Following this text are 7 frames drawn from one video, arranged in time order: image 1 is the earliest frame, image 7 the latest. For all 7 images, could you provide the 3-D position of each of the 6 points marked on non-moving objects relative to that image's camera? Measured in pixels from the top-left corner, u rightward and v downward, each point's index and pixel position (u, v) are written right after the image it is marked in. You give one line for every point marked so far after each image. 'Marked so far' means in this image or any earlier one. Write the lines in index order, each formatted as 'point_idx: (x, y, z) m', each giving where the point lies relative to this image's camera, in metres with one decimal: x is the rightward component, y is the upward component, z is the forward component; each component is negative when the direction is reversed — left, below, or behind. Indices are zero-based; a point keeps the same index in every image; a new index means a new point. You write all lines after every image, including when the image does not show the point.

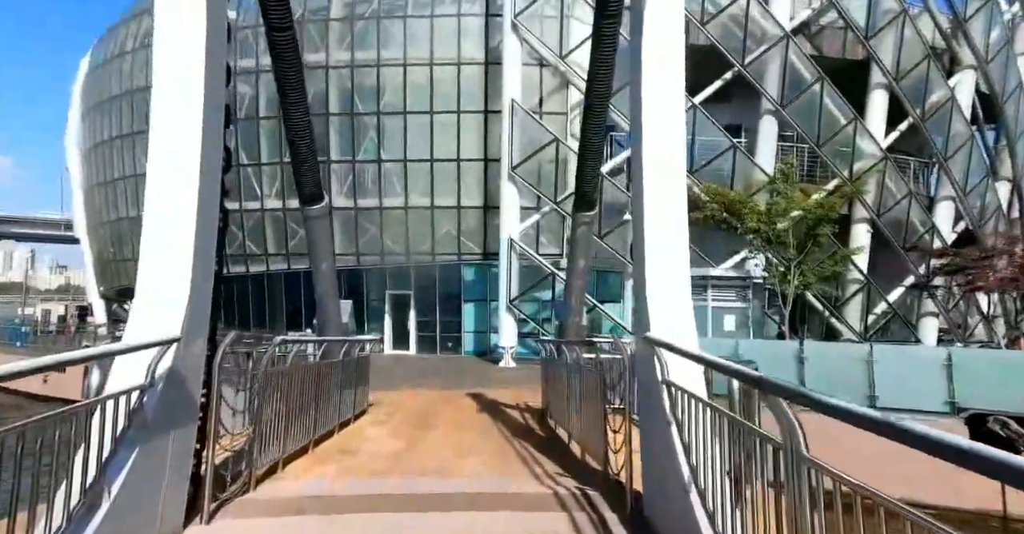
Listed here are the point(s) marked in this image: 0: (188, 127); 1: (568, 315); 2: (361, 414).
0: (-2.2, +0.9, +4.7) m
1: (+0.8, -0.8, +10.2) m
2: (-2.6, -2.6, +12.1) m
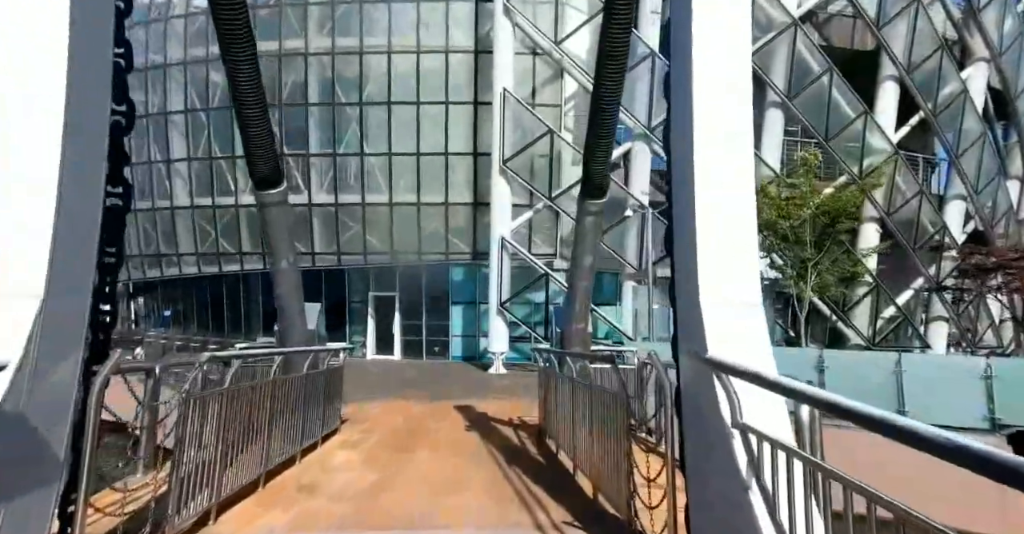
0: (-2.2, +1.0, +3.3) m
1: (+0.7, -0.8, +8.9) m
2: (-2.7, -2.6, +10.7) m
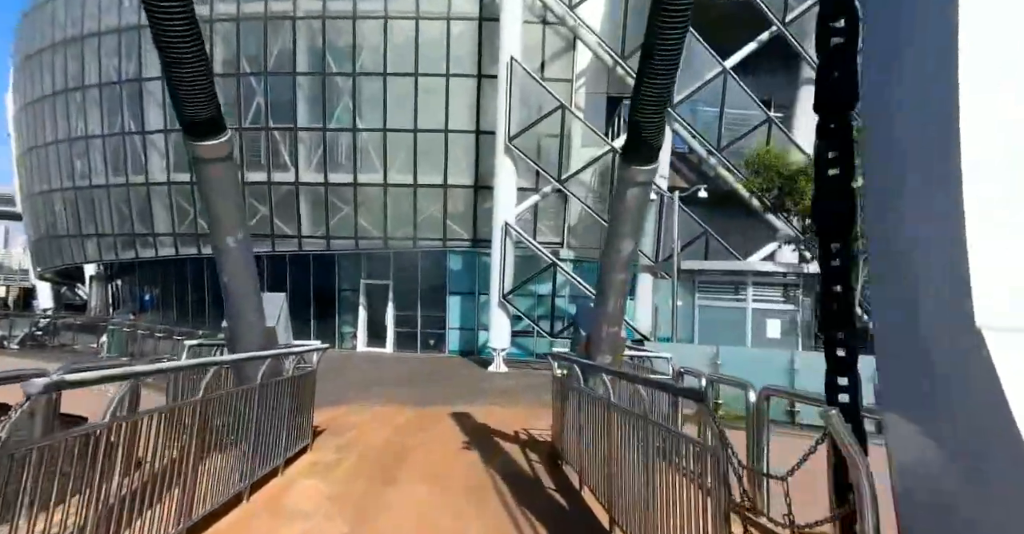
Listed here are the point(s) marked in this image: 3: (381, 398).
0: (-2.0, +1.1, +1.4) m
1: (+0.8, -0.7, +7.0) m
2: (-2.6, -2.3, +8.9) m
3: (-2.7, -2.7, +14.5) m
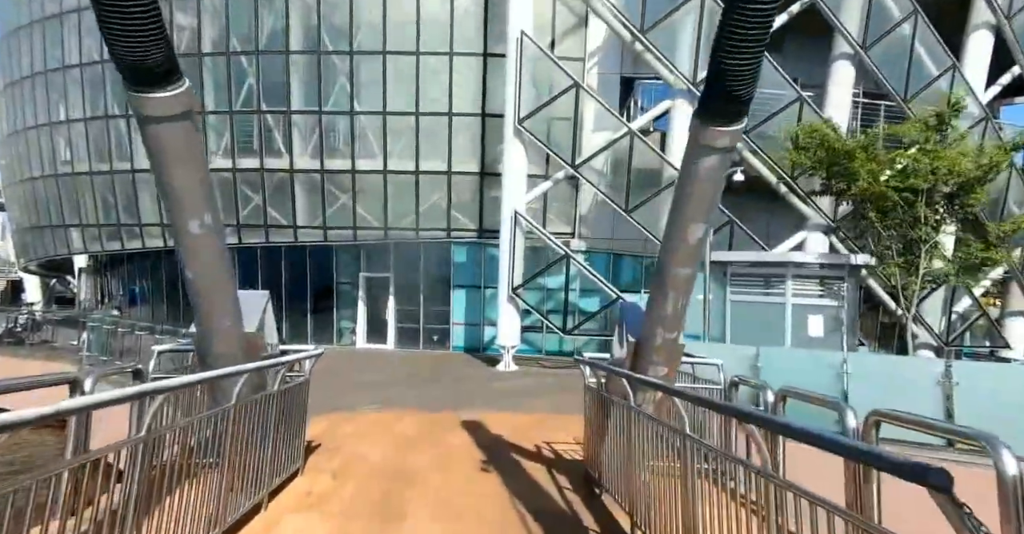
0: (-1.7, +1.1, 0.0) m
1: (+1.1, -0.6, +5.7) m
2: (-2.4, -2.2, +7.6) m
3: (-2.5, -2.6, +13.2) m
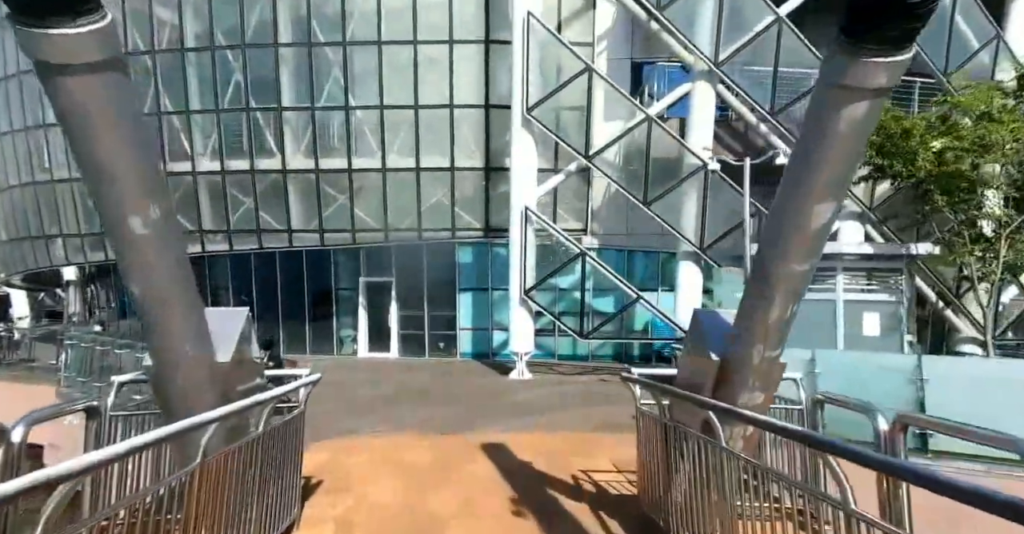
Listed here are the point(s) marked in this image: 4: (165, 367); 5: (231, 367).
0: (-1.4, +1.0, -1.3) m
1: (+1.4, -0.6, +4.3) m
2: (-2.0, -2.3, +6.2) m
3: (-2.1, -2.7, +11.9) m
4: (-2.2, -0.6, +4.4) m
5: (-1.9, -0.7, +4.8) m
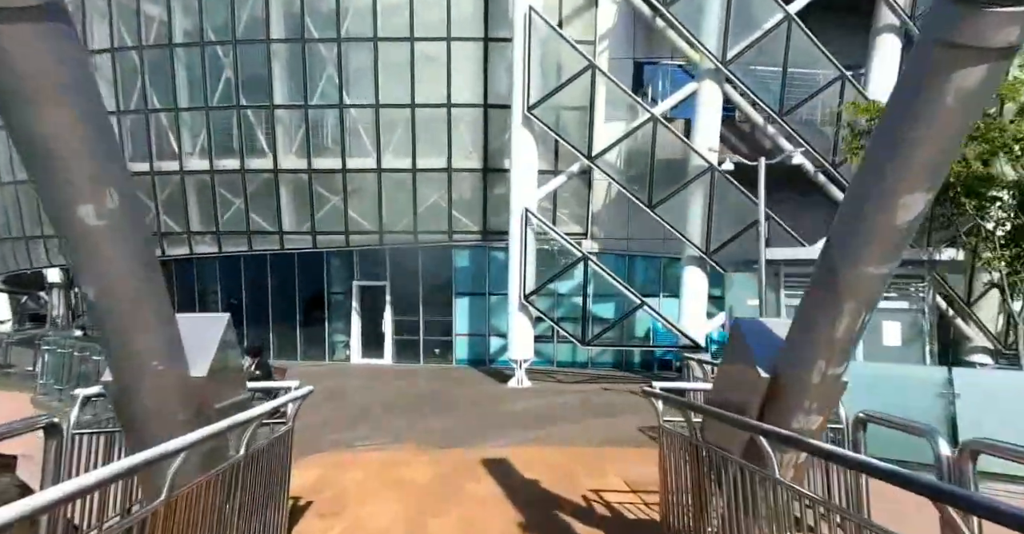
0: (-1.3, +1.1, -1.9) m
1: (+1.5, -0.6, +3.8) m
2: (-1.9, -2.3, +5.6) m
3: (-2.1, -2.7, +11.3) m
4: (-2.1, -0.6, +3.7) m
5: (-1.8, -0.7, +4.2) m
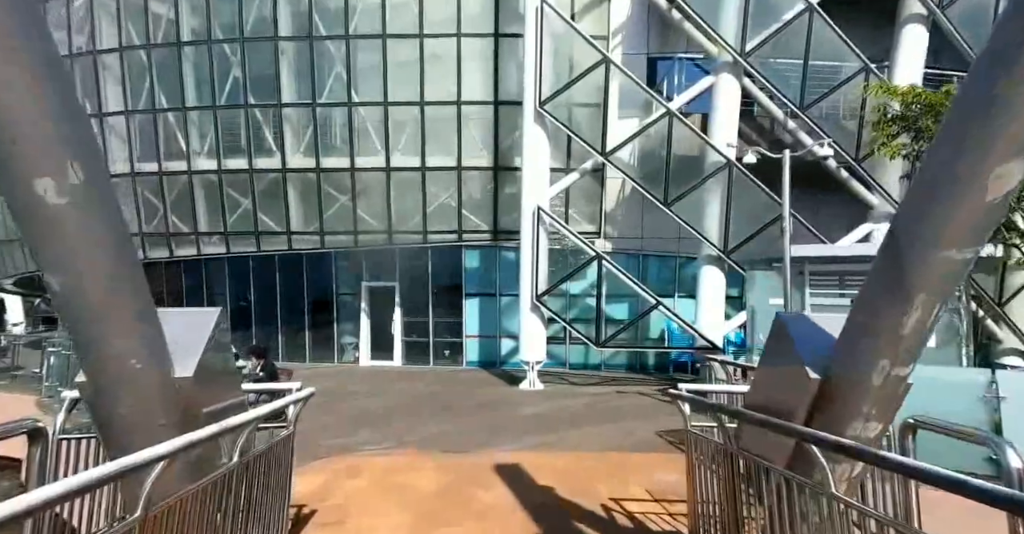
0: (-1.2, +1.1, -2.3) m
1: (+1.6, -0.5, +3.3) m
2: (-1.8, -2.3, +5.2) m
3: (-1.9, -2.7, +10.9) m
4: (-2.0, -0.6, +3.4) m
5: (-1.7, -0.6, +3.8) m
